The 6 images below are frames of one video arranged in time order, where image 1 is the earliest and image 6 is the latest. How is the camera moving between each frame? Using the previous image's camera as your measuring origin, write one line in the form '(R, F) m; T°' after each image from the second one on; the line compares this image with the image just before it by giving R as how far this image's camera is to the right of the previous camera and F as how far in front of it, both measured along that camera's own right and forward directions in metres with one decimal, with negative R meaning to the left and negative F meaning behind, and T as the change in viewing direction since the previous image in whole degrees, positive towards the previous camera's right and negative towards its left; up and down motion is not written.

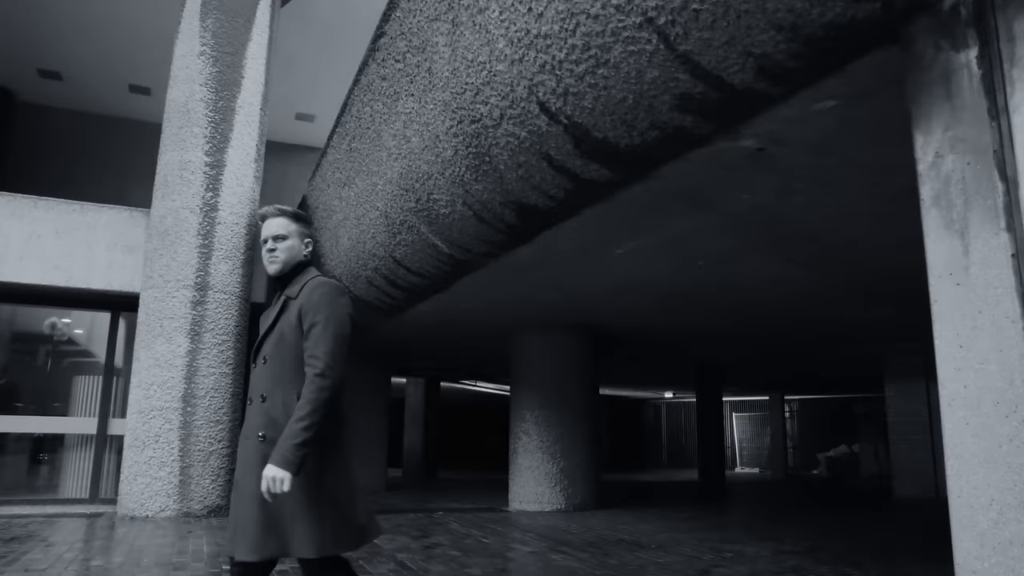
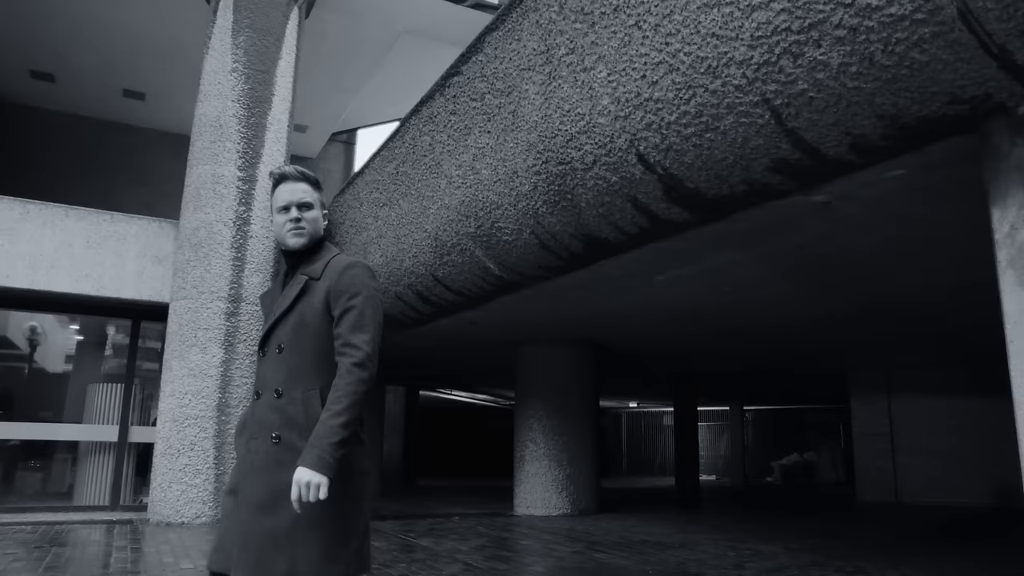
(-1.0, -0.5) m; +5°
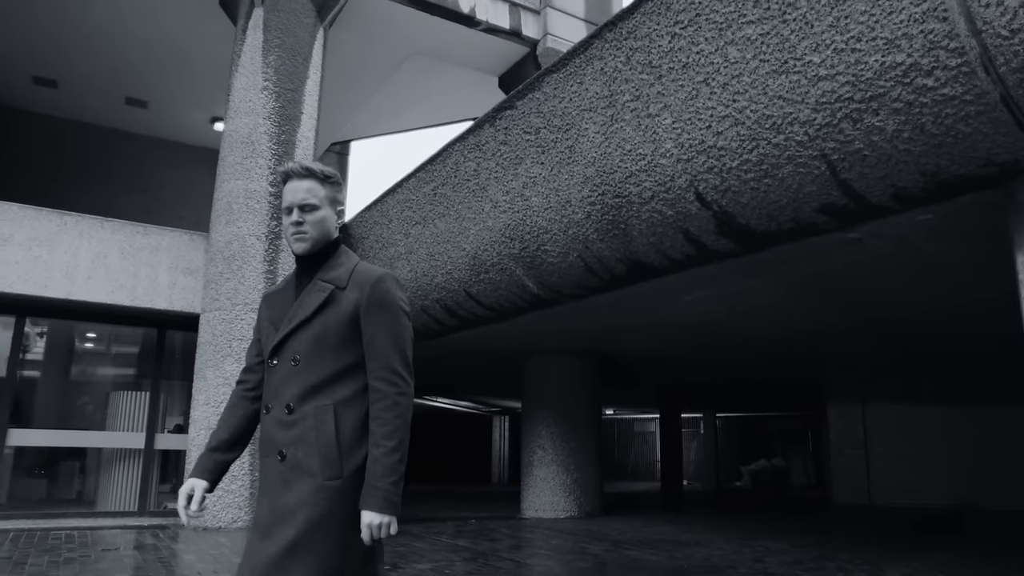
(-0.8, -0.5) m; +3°
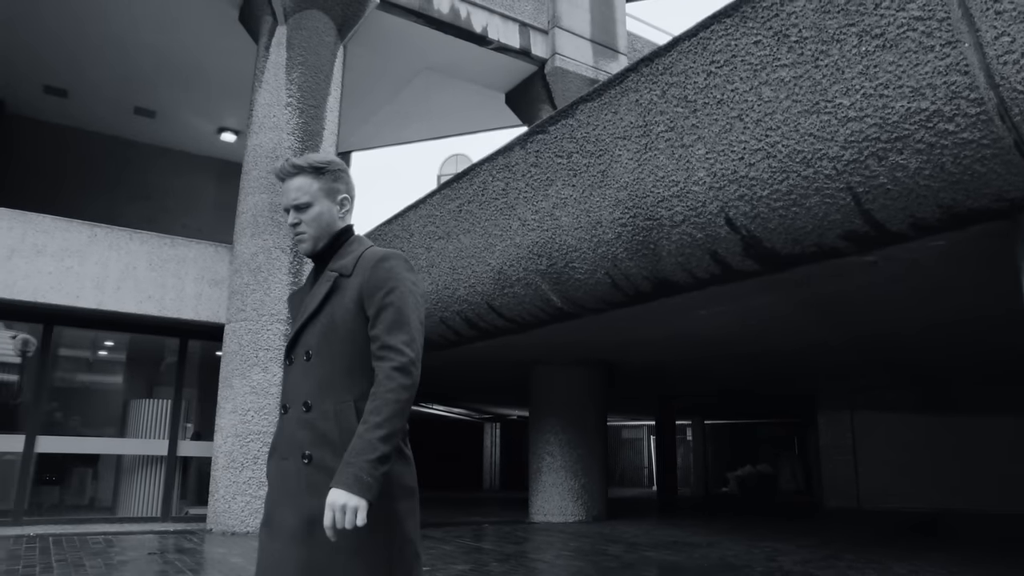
(-0.5, -0.4) m; +2°
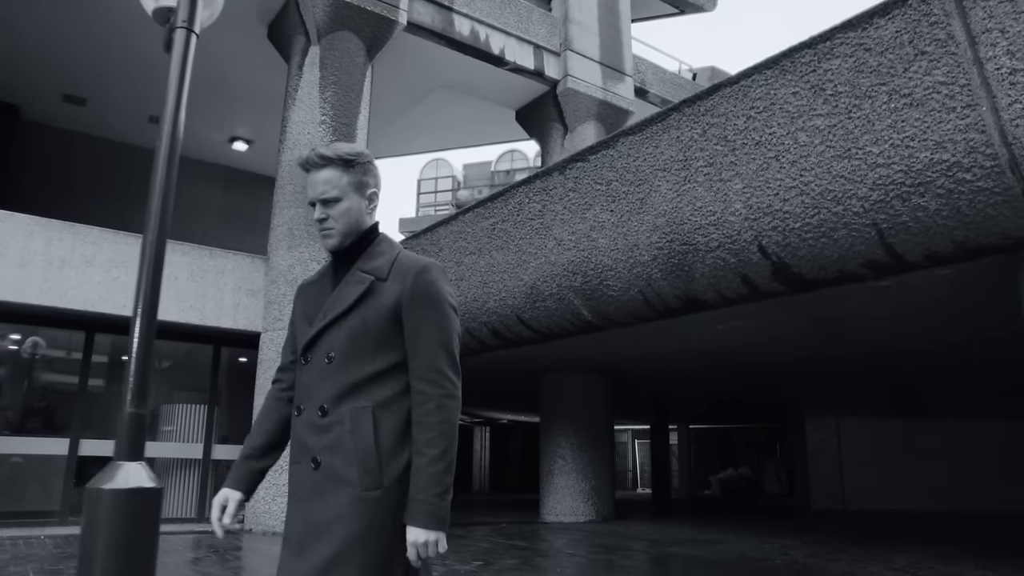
(-0.7, -0.6) m; +2°
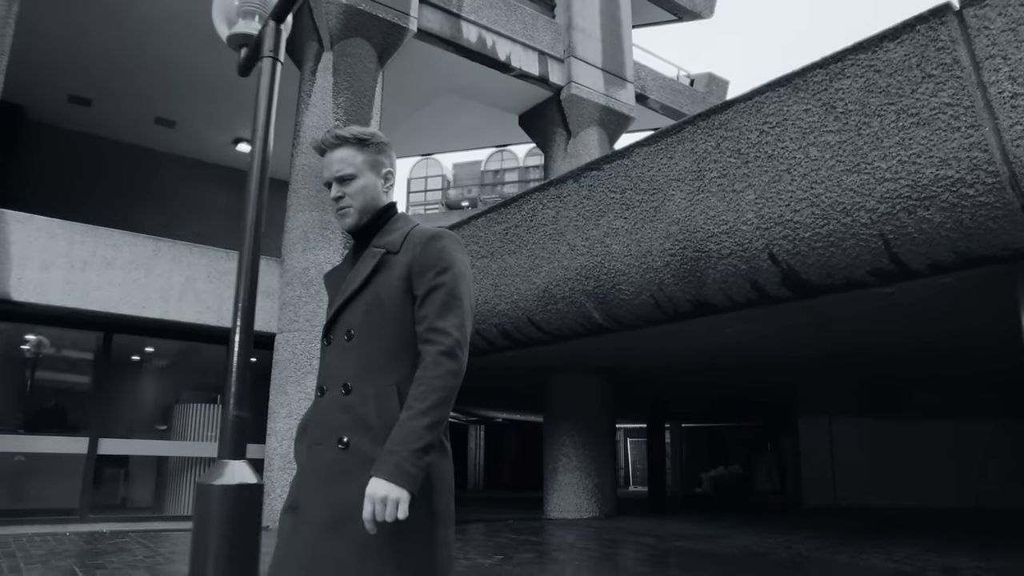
(-0.3, -0.3) m; +1°
